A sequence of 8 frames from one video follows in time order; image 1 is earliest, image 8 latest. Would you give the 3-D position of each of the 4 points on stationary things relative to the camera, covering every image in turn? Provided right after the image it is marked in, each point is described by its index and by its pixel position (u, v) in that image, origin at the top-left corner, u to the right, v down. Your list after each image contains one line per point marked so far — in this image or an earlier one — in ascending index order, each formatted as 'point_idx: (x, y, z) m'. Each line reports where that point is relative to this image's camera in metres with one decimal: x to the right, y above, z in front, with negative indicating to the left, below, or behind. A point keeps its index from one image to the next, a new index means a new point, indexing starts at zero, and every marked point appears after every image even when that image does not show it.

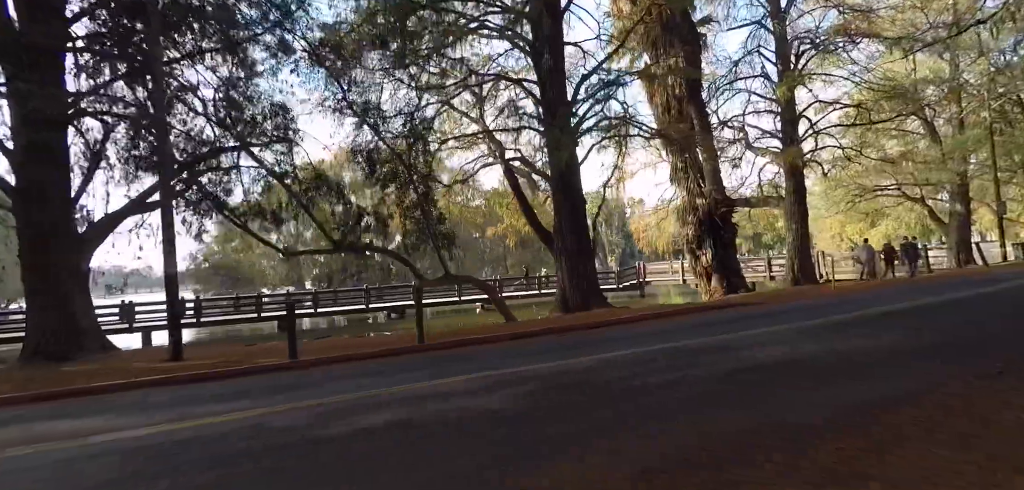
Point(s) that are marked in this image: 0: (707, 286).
0: (+6.4, -1.4, +19.4) m
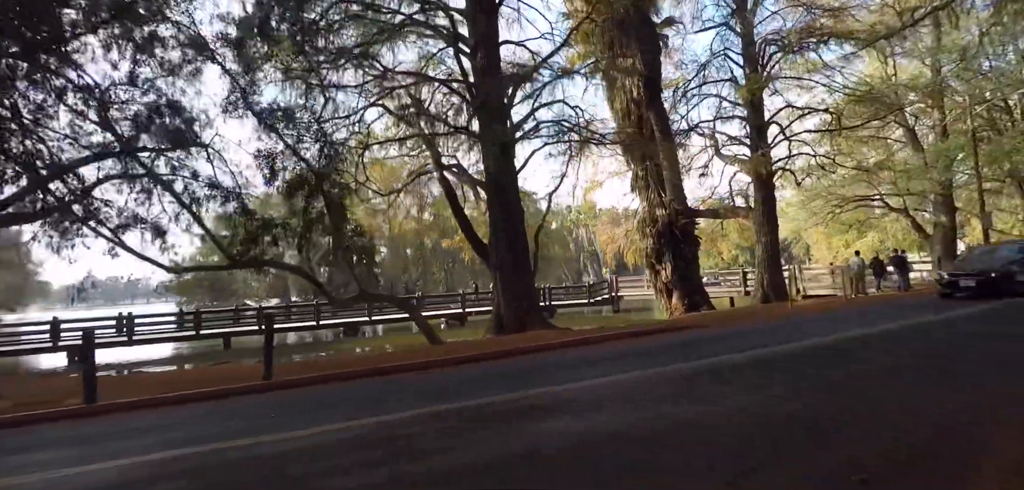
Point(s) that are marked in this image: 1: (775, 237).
0: (+4.7, -1.8, +18.1) m
1: (+8.7, +0.3, +19.5) m
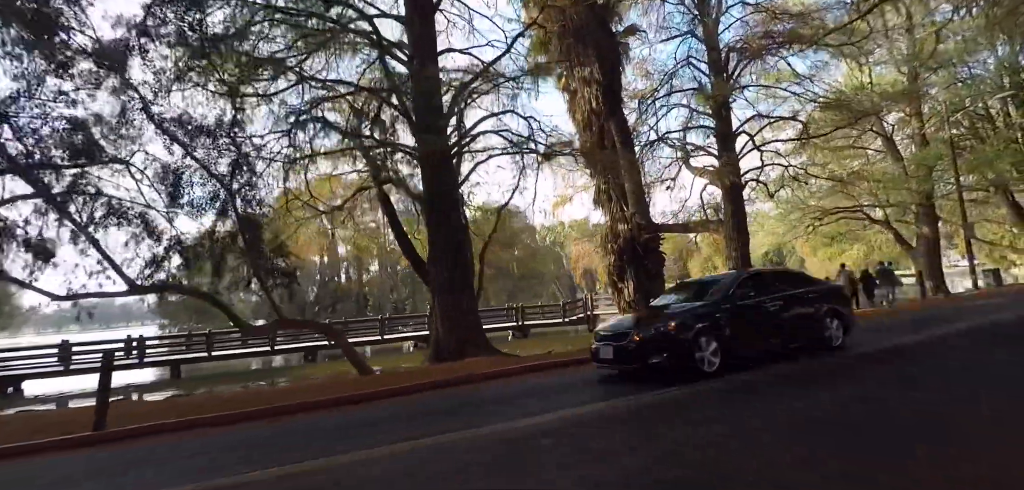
0: (+3.4, -2.3, +17.0) m
1: (+7.4, -0.2, +18.6) m
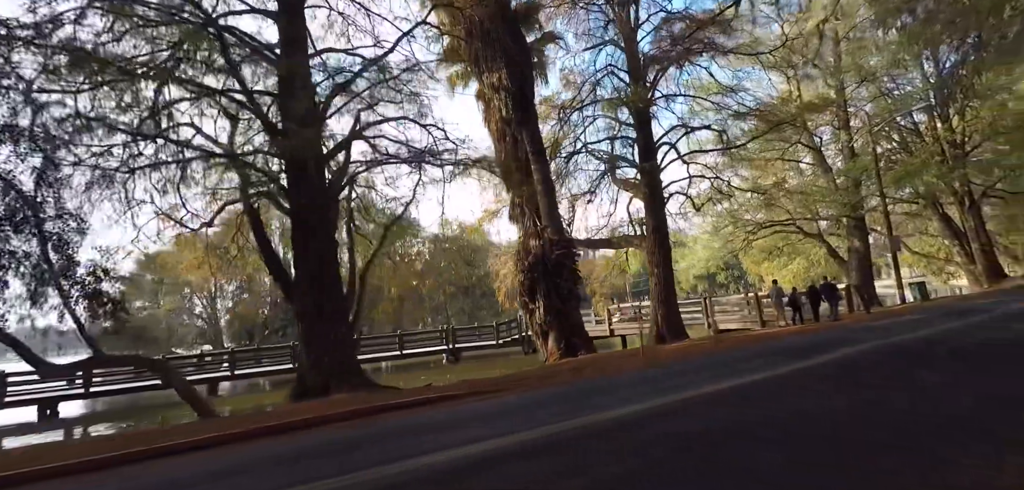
0: (+0.8, -2.8, +15.8) m
1: (+4.7, -0.7, +17.7) m
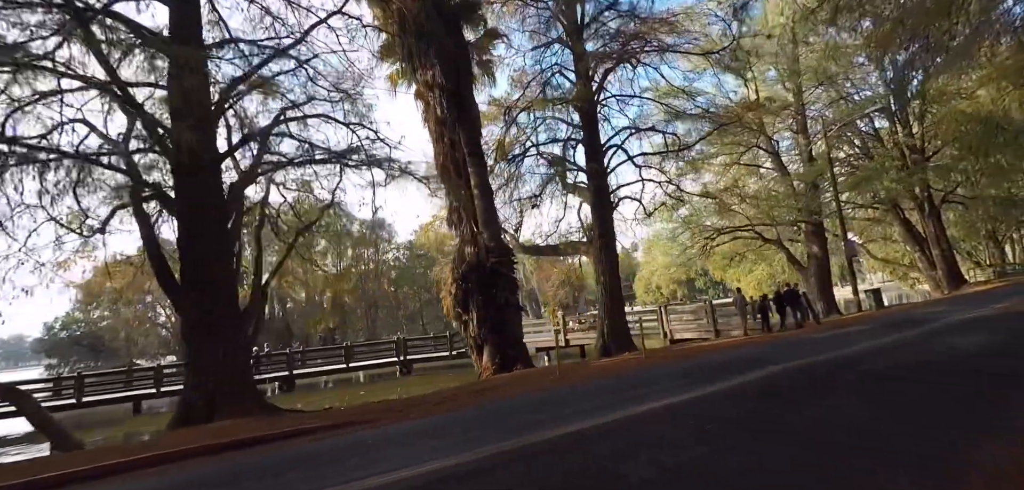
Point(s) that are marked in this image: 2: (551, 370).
0: (-0.8, -3.0, +14.9) m
1: (+3.0, -0.9, +16.8) m
2: (+1.0, -3.0, +13.9) m
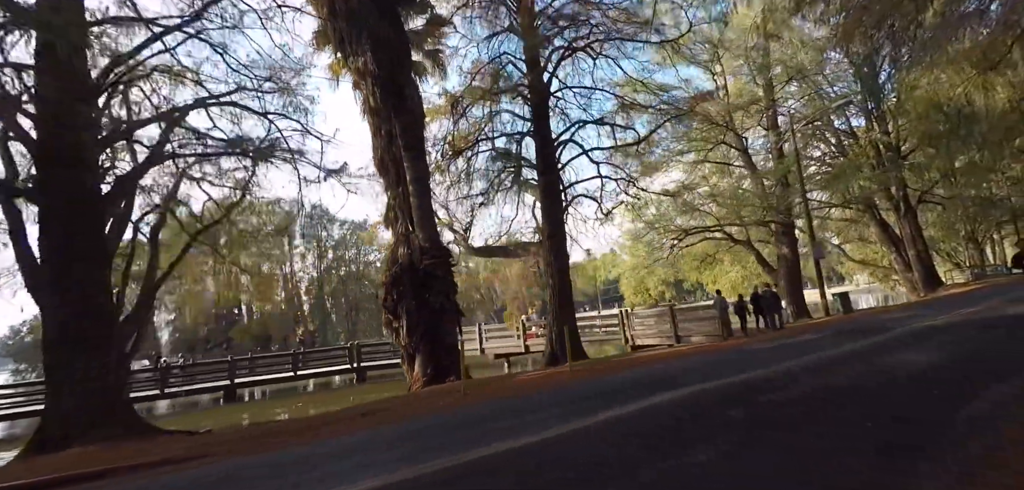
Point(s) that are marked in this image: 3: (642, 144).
0: (-2.3, -3.0, +13.7) m
1: (+1.4, -0.9, +15.7) m
2: (-0.5, -3.0, +12.8) m
3: (+4.3, +3.4, +19.4) m
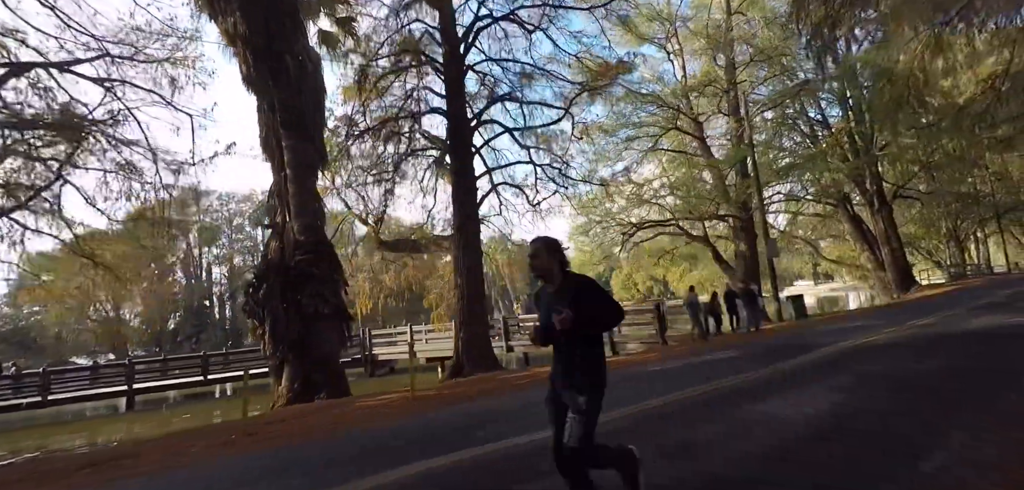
0: (-4.6, -2.8, +11.7) m
1: (-0.8, -0.8, +13.7) m
2: (-2.7, -2.9, +10.8) m
3: (+2.1, +3.5, +17.5) m
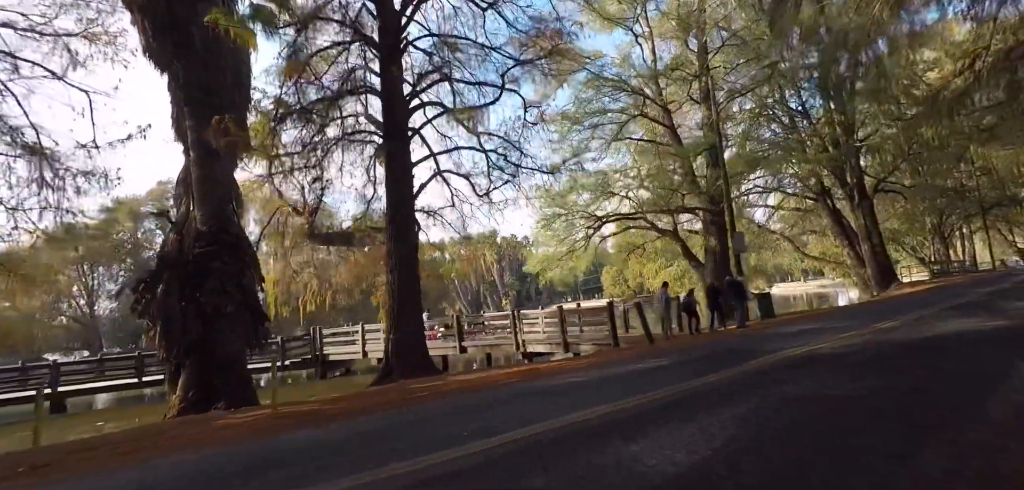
0: (-5.9, -2.7, +10.5) m
1: (-2.2, -0.6, +12.5) m
2: (-4.1, -2.7, +9.6) m
3: (+0.7, +3.7, +16.2) m
